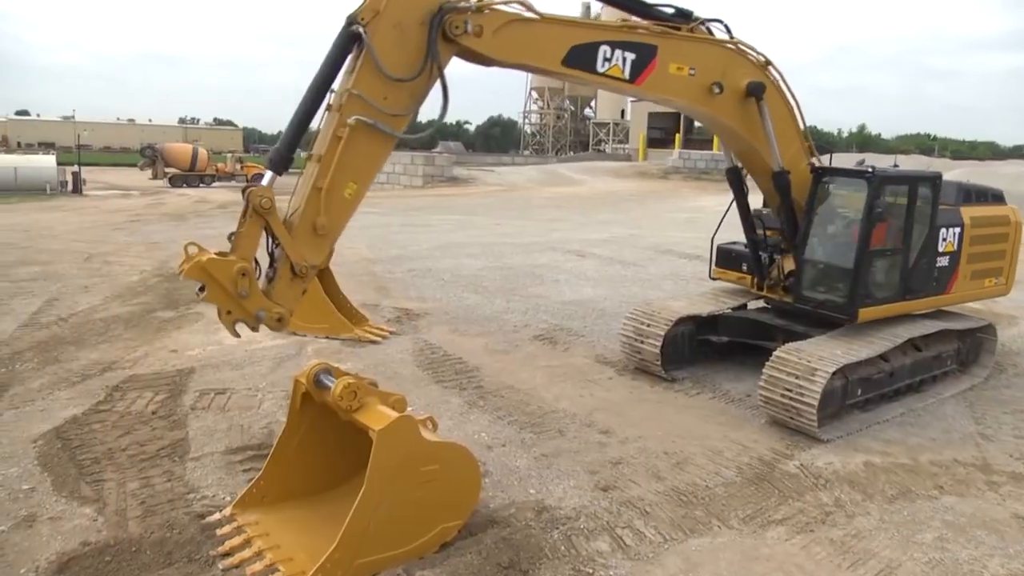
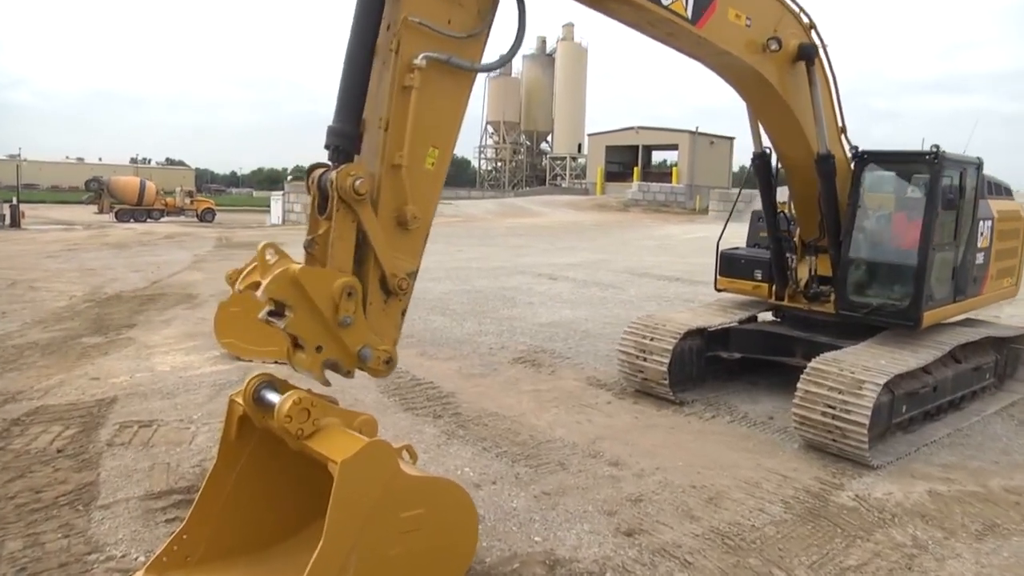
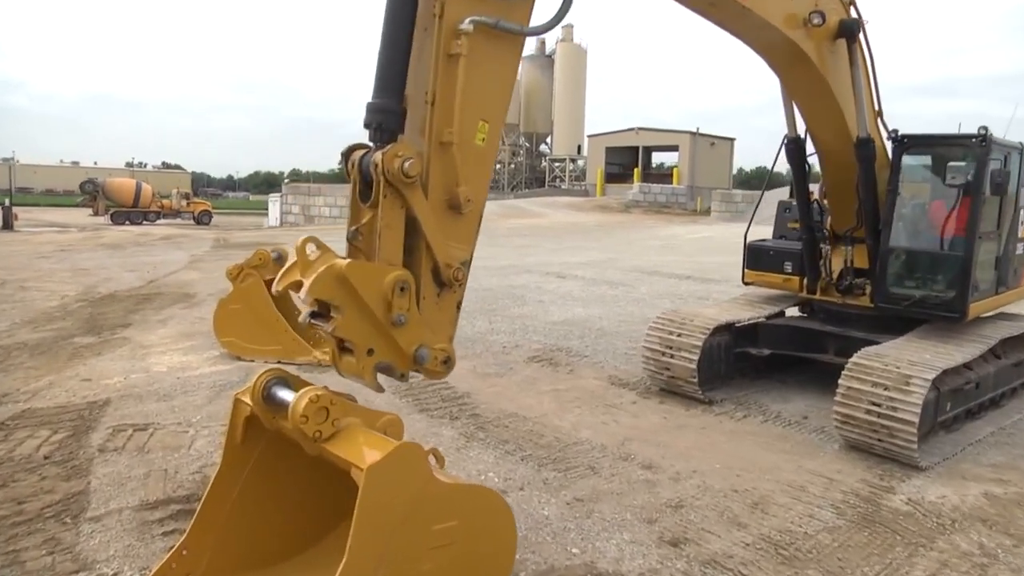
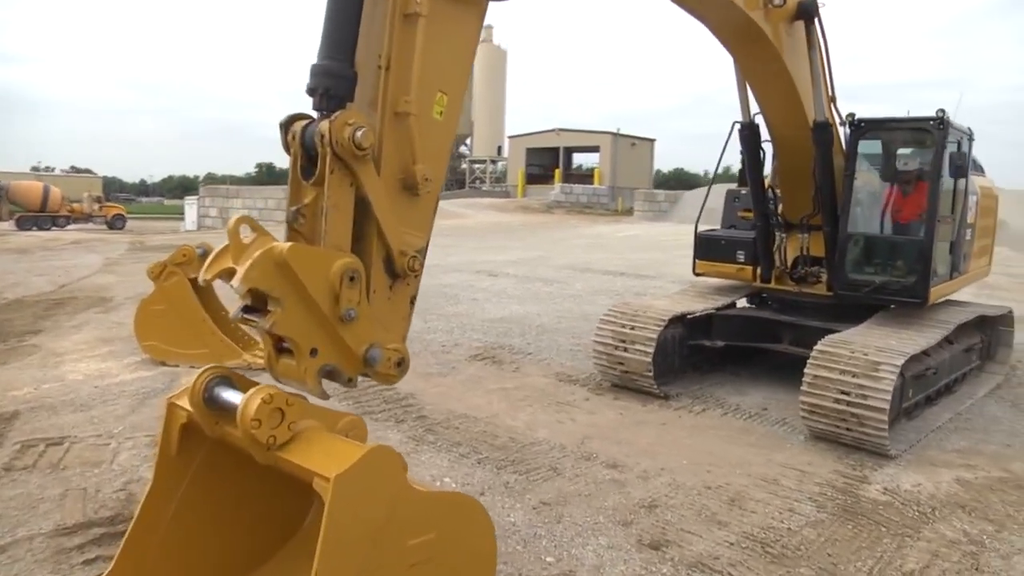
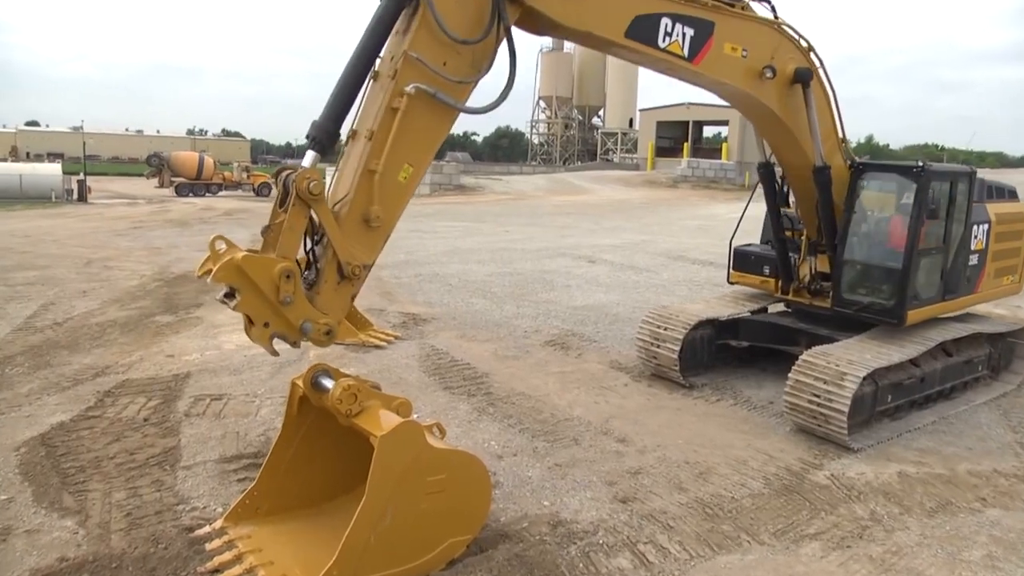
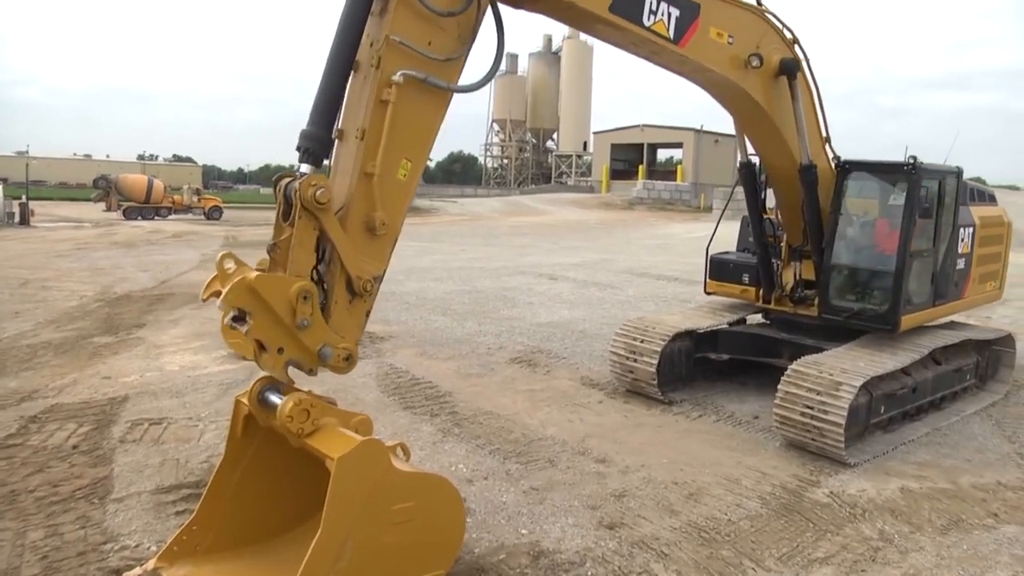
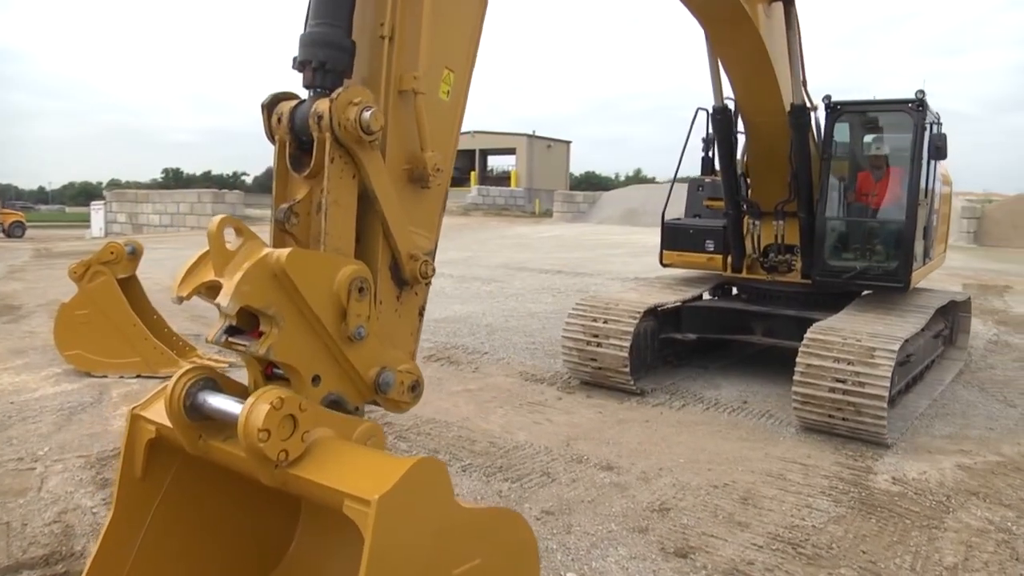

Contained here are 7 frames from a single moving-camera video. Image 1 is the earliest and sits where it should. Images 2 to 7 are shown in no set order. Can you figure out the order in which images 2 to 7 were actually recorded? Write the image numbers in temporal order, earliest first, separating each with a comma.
5, 6, 2, 3, 4, 7
